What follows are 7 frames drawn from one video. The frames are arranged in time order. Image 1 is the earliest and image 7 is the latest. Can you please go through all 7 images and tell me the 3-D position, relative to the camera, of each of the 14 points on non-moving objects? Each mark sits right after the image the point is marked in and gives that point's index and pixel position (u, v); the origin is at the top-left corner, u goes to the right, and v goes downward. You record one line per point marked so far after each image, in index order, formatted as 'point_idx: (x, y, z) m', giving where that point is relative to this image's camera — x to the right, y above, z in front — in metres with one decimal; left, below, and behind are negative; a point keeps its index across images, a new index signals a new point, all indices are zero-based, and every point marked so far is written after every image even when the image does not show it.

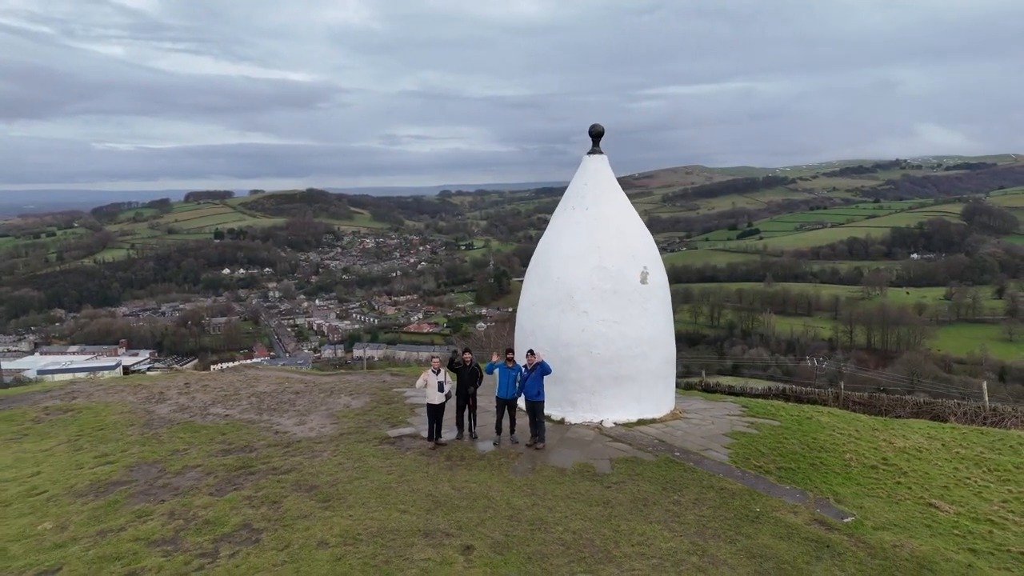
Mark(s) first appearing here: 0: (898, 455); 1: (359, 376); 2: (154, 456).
0: (+3.3, -1.5, +5.8) m
1: (-1.8, -1.1, +8.0) m
2: (-2.9, -1.4, +5.7) m
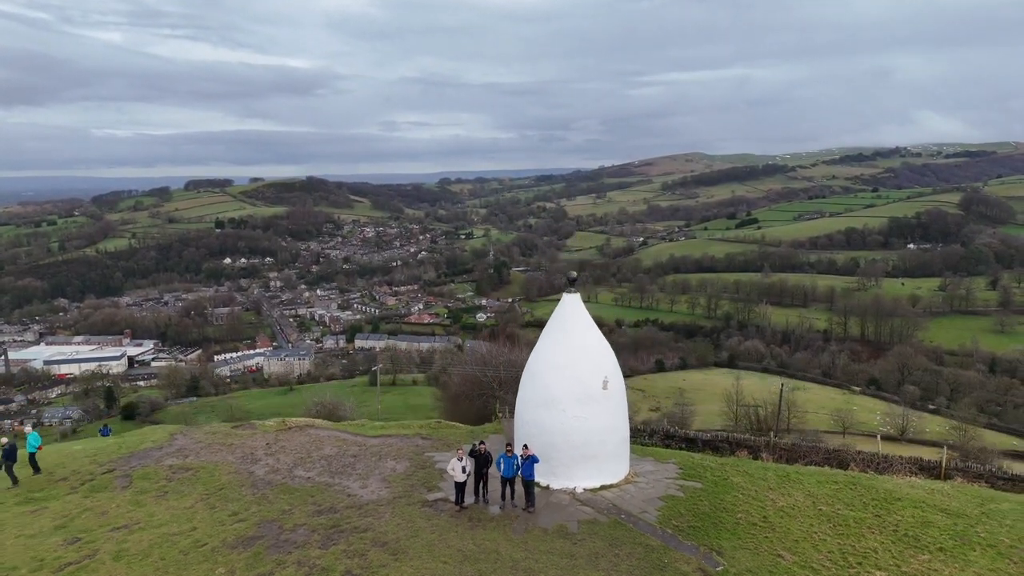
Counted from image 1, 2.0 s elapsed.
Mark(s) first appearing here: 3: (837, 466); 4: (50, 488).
0: (+3.3, -2.8, +8.5) m
1: (-1.8, -2.4, +10.7) m
2: (-2.9, -2.8, +8.3) m
3: (+5.5, -3.1, +11.8) m
4: (-6.6, -2.9, +9.9) m
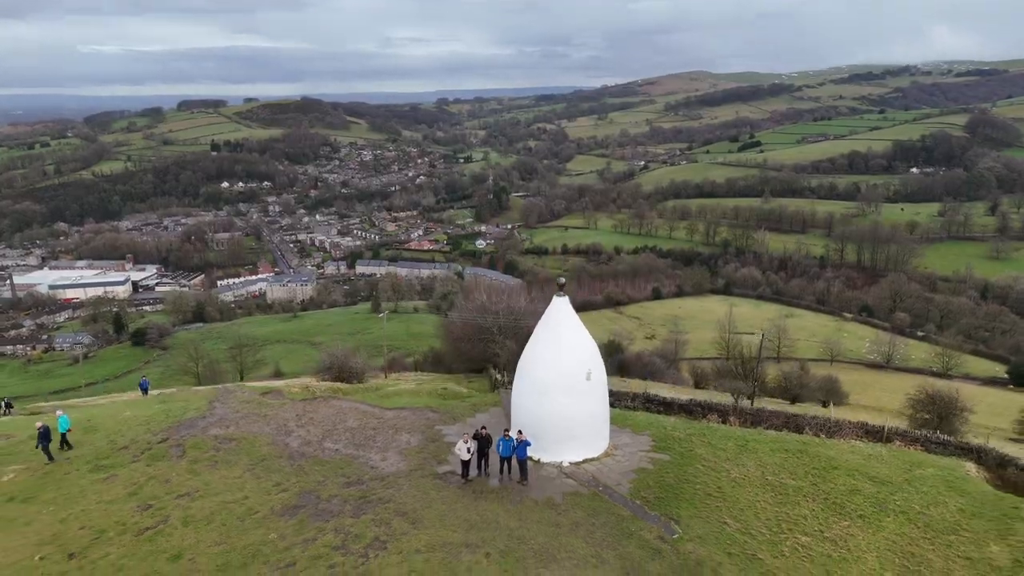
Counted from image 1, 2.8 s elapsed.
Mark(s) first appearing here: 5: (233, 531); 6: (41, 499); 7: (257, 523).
0: (+3.2, -2.9, +10.2) m
1: (-1.8, -2.3, +12.3) m
2: (-3.0, -2.9, +10.0) m
3: (+5.5, -2.8, +13.4) m
4: (-6.7, -2.8, +11.5) m
5: (-3.7, -3.2, +9.0) m
6: (-7.1, -3.2, +10.3) m
7: (-3.4, -3.1, +9.2) m
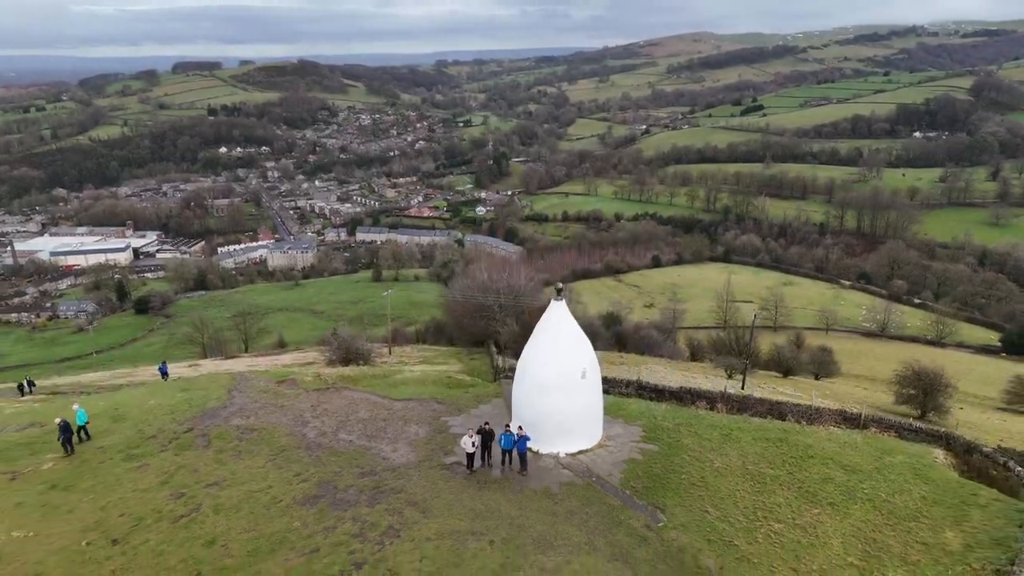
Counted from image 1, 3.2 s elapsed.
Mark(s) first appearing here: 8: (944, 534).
0: (+3.2, -3.0, +11.1) m
1: (-1.8, -2.2, +13.1) m
2: (-3.0, -3.0, +10.9) m
3: (+5.5, -2.7, +14.3) m
4: (-6.7, -2.8, +12.4) m
5: (-3.7, -3.4, +10.0) m
6: (-7.1, -3.3, +11.3) m
7: (-3.4, -3.3, +10.1) m
8: (+6.2, -3.5, +9.9) m
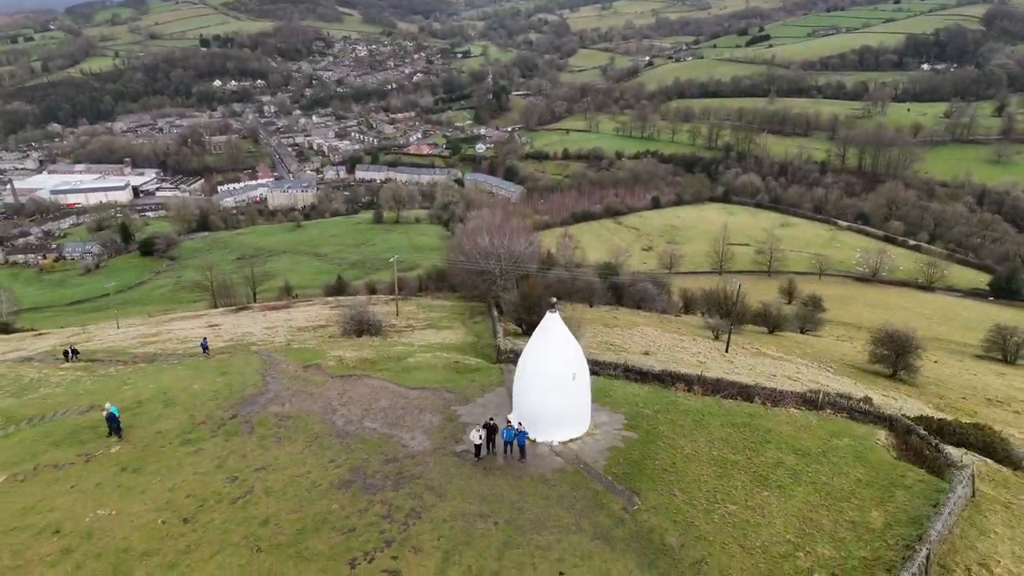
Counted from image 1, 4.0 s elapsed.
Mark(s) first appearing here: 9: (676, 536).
0: (+3.2, -3.3, +13.1) m
1: (-1.8, -2.3, +15.1) m
2: (-2.9, -3.3, +12.9) m
3: (+5.5, -2.7, +16.3) m
4: (-6.7, -3.0, +14.4) m
5: (-3.6, -3.7, +12.0) m
6: (-7.1, -3.5, +13.3) m
7: (-3.4, -3.7, +12.1) m
8: (+6.2, -3.9, +11.9) m
9: (+2.6, -4.0, +11.0) m
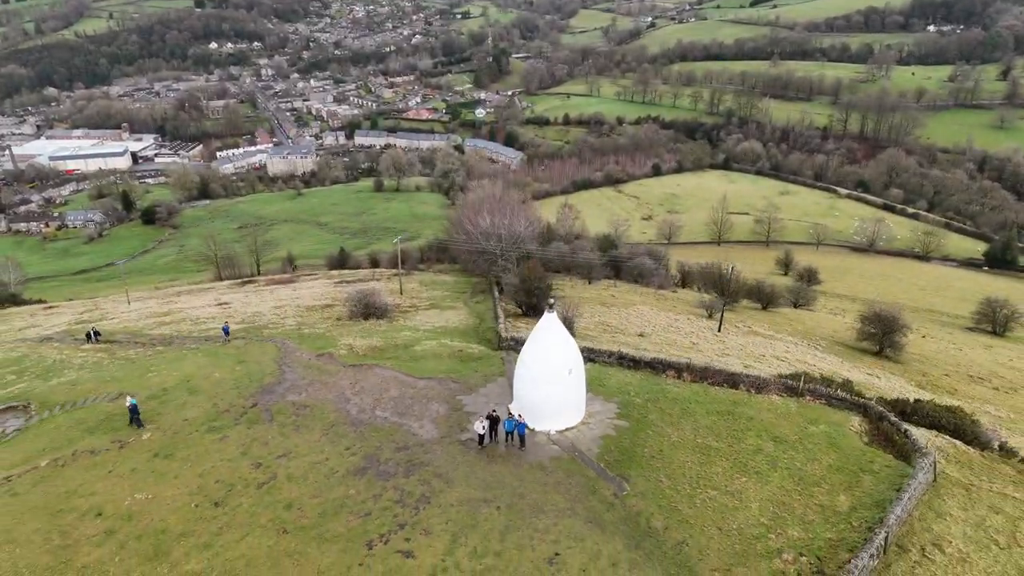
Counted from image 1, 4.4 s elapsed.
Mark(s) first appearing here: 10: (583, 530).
0: (+3.3, -3.3, +14.2) m
1: (-1.8, -2.2, +16.2) m
2: (-2.9, -3.3, +14.0) m
3: (+5.5, -2.5, +17.4) m
4: (-6.6, -2.9, +15.5) m
5: (-3.6, -3.8, +13.2) m
6: (-7.1, -3.5, +14.5) m
7: (-3.4, -3.7, +13.3) m
8: (+6.3, -4.0, +13.1) m
9: (+2.7, -4.1, +12.2) m
10: (+1.2, -4.2, +11.9) m
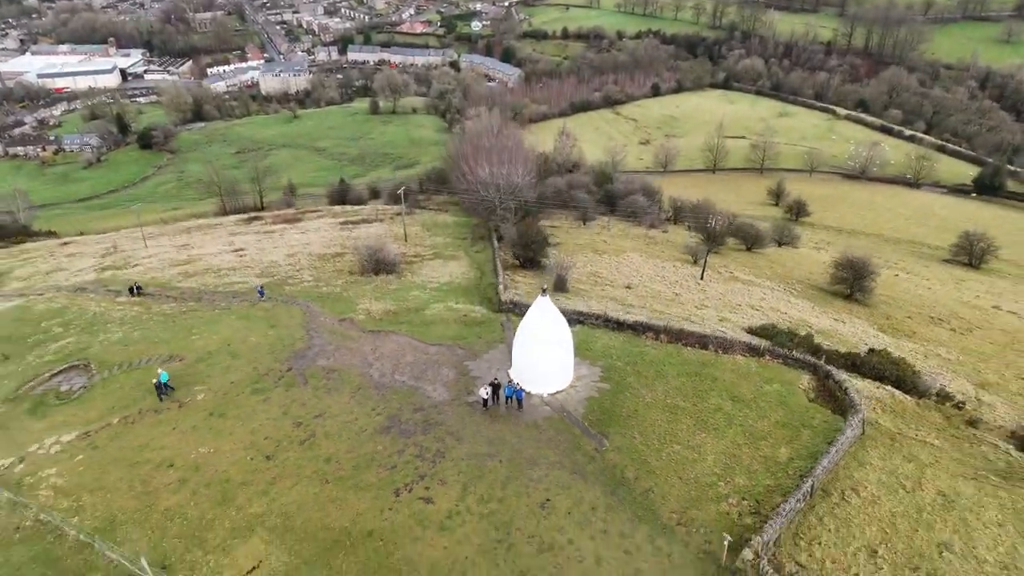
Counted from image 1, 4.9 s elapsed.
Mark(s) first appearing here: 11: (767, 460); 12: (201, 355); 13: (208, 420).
0: (+3.2, -2.9, +16.9) m
1: (-1.8, -1.6, +18.7) m
2: (-2.9, -3.0, +16.7) m
3: (+5.5, -1.8, +20.0) m
4: (-6.7, -2.4, +18.2) m
5: (-3.6, -3.6, +16.0) m
6: (-7.1, -3.2, +17.2) m
7: (-3.4, -3.5, +16.0) m
8: (+6.2, -3.8, +15.9) m
9: (+2.6, -4.0, +15.0) m
10: (+1.2, -4.1, +14.8) m
11: (+5.8, -4.0, +15.5) m
12: (-8.8, -1.9, +19.6) m
13: (-7.6, -3.3, +17.1) m
